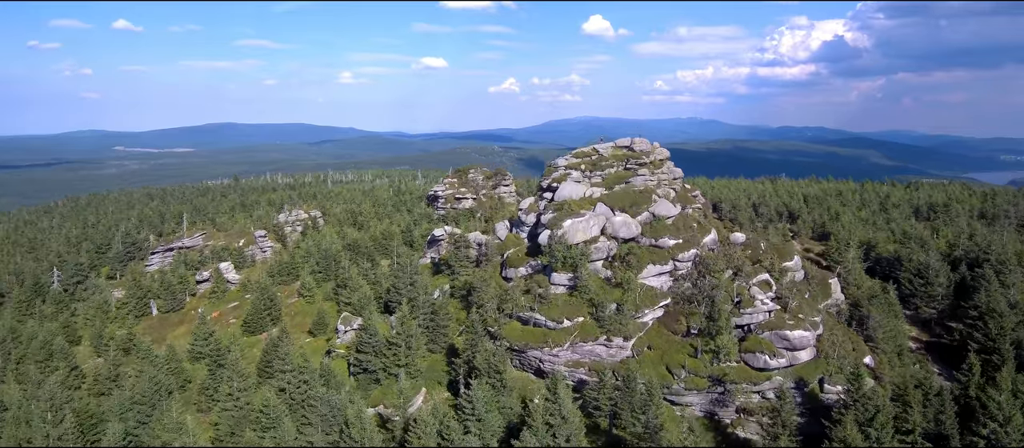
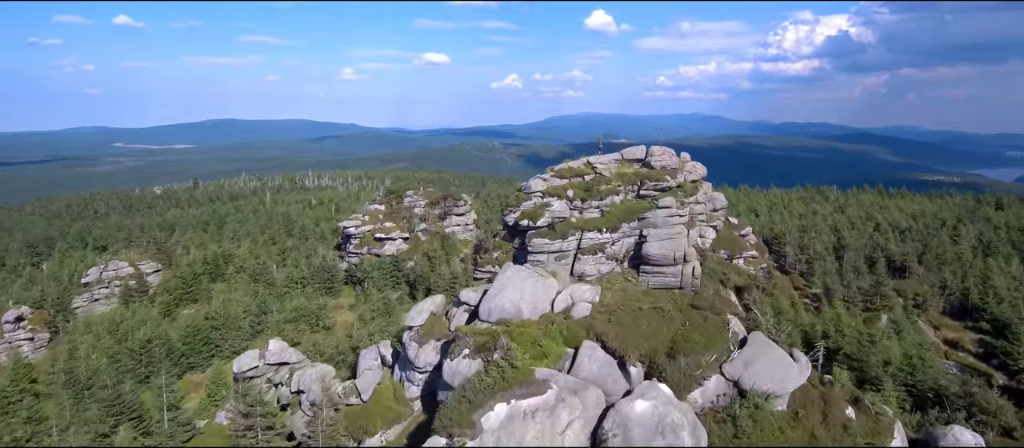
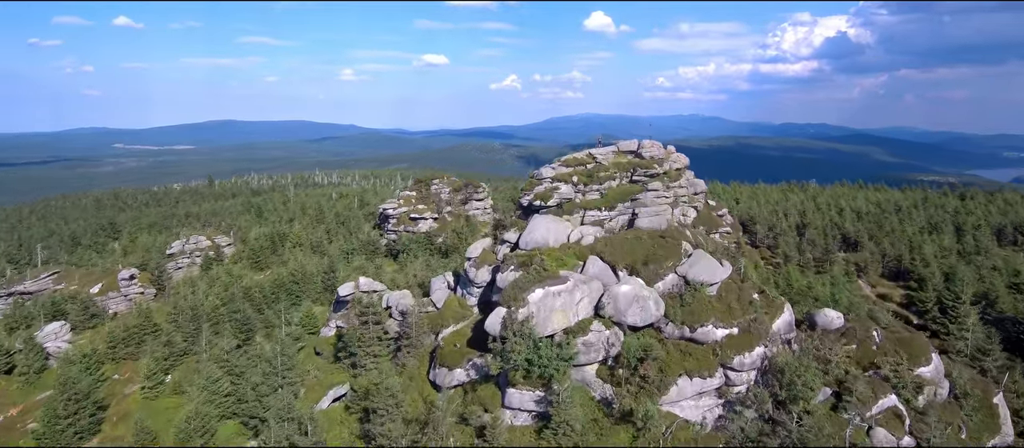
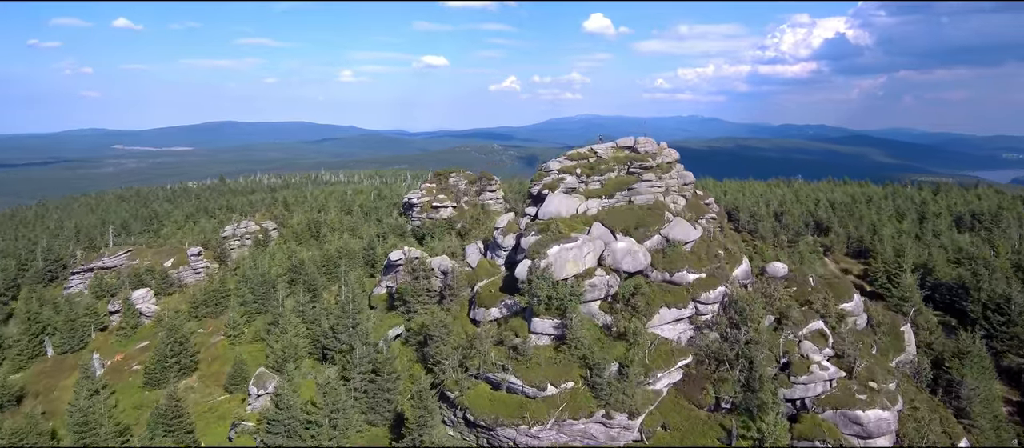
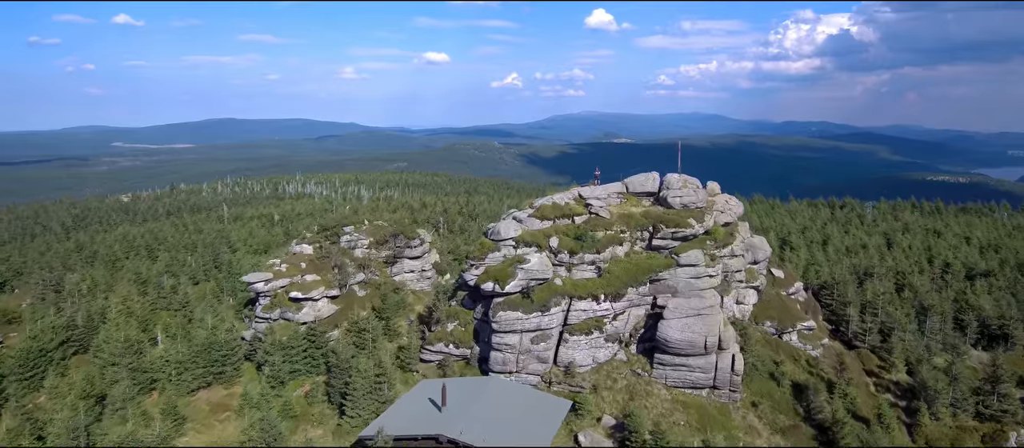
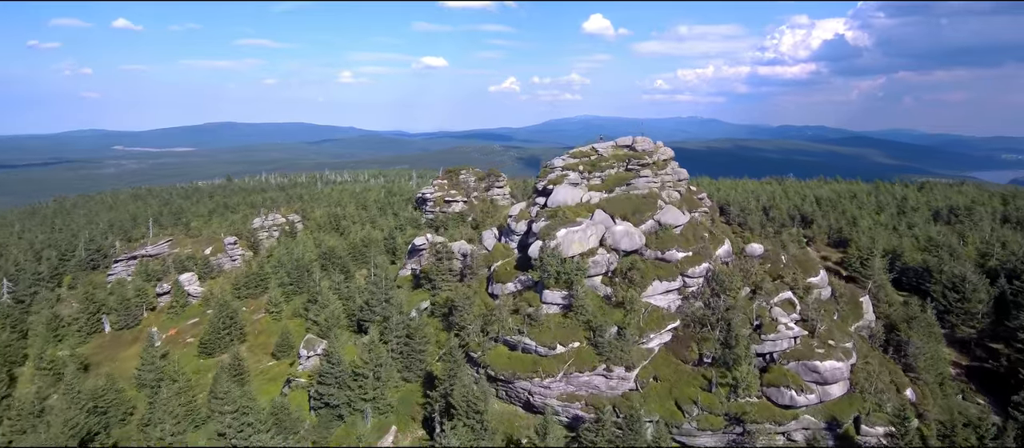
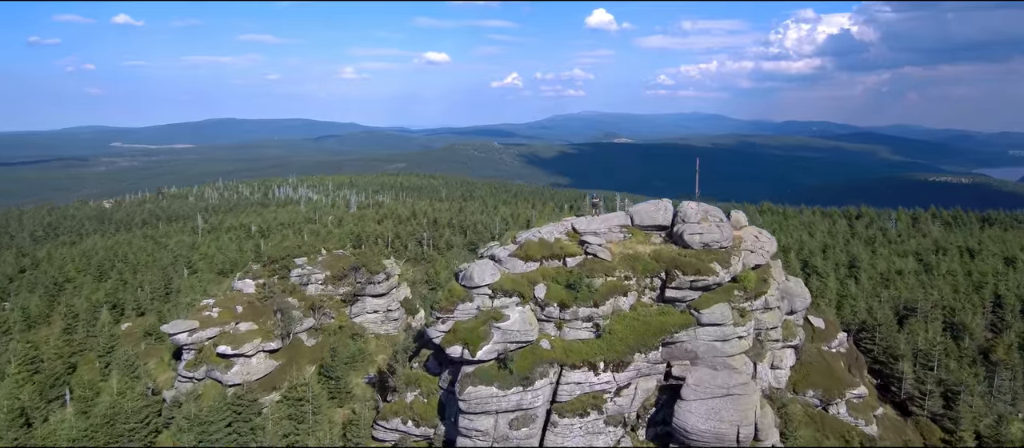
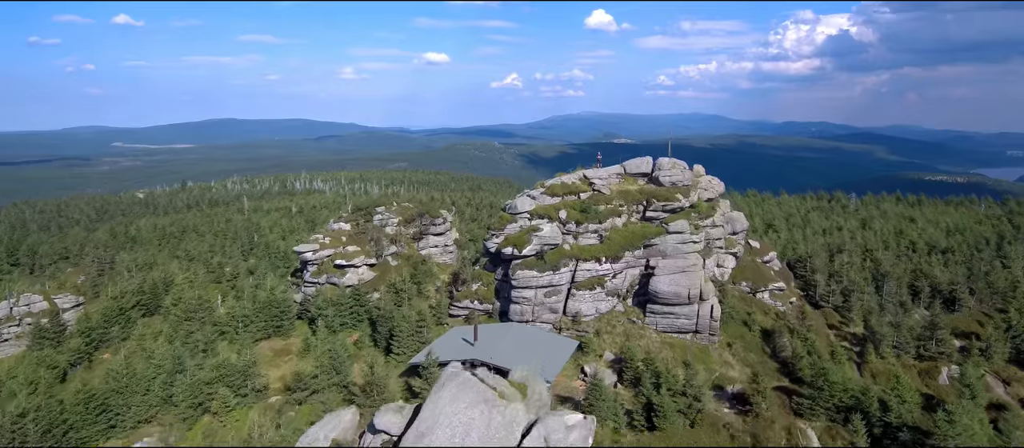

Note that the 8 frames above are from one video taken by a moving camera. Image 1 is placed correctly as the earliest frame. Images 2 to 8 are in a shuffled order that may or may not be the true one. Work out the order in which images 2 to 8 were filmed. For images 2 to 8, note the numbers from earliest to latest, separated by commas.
6, 4, 3, 2, 8, 5, 7
